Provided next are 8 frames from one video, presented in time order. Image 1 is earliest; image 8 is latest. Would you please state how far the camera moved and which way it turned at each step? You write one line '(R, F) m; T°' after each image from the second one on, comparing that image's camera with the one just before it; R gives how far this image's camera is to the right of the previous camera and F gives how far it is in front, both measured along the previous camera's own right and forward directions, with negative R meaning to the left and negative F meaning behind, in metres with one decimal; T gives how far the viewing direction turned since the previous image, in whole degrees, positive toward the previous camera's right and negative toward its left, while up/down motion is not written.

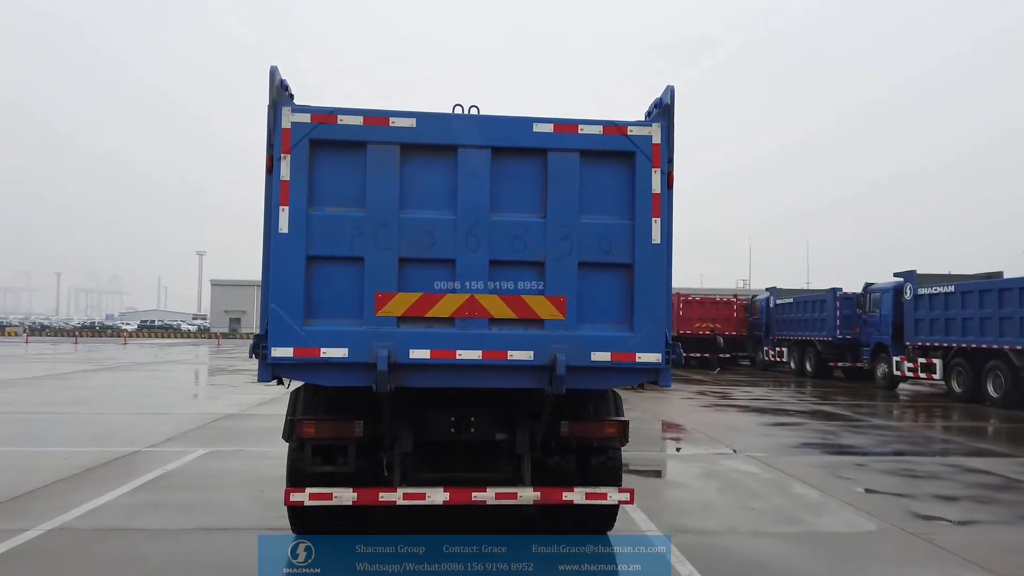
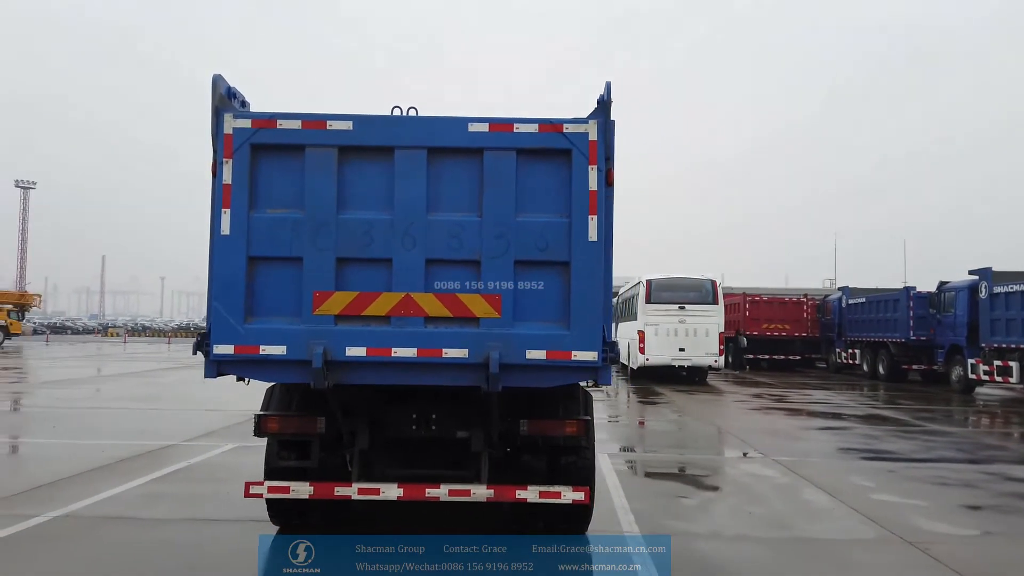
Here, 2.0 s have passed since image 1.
(+0.8, 0.0) m; -6°
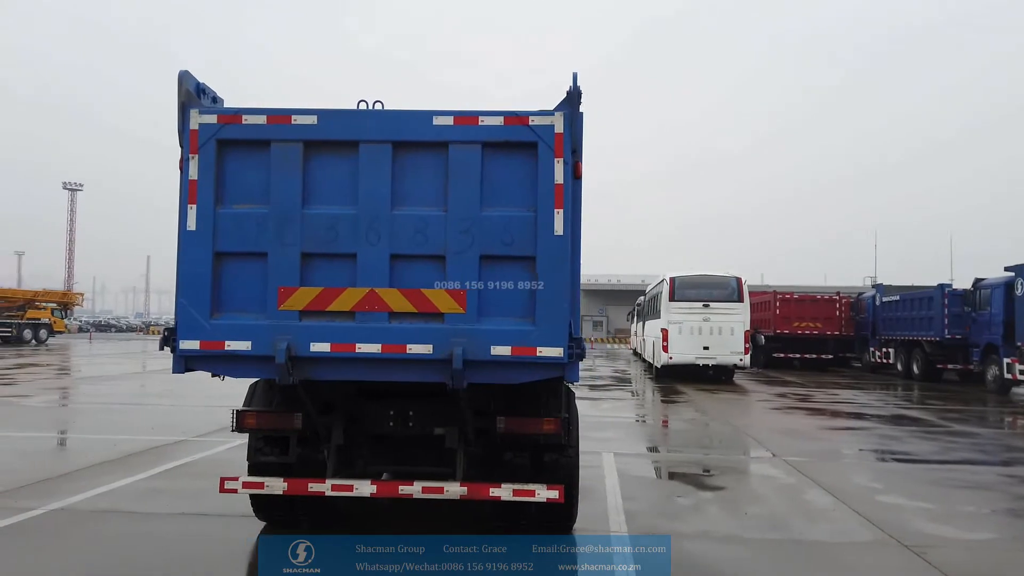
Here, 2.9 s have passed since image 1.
(+0.4, +0.1) m; -3°
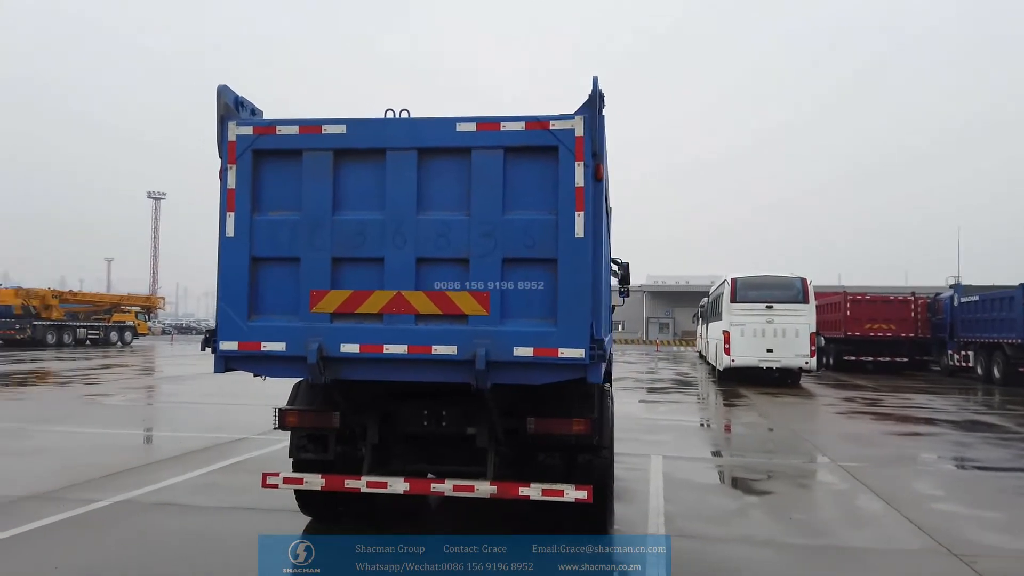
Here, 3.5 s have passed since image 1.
(+0.2, -0.1) m; -5°
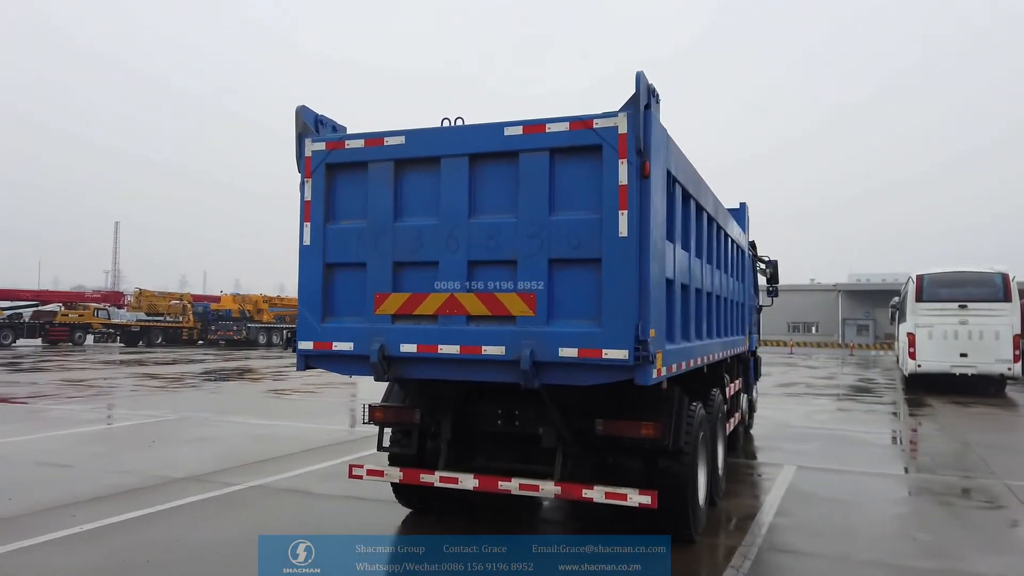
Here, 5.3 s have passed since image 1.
(+0.7, 0.0) m; -13°
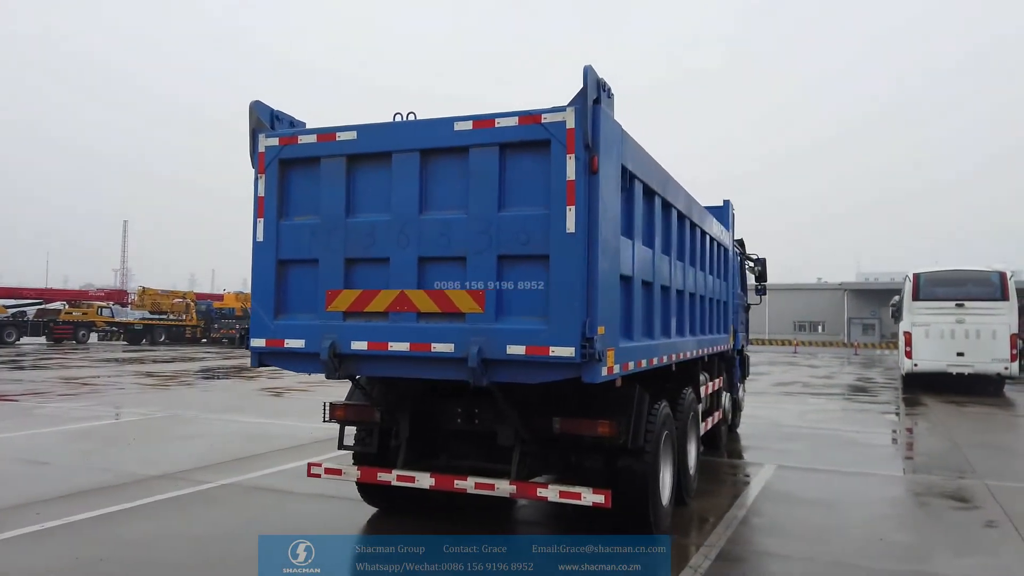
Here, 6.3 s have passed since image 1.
(+0.3, 0.0) m; 0°
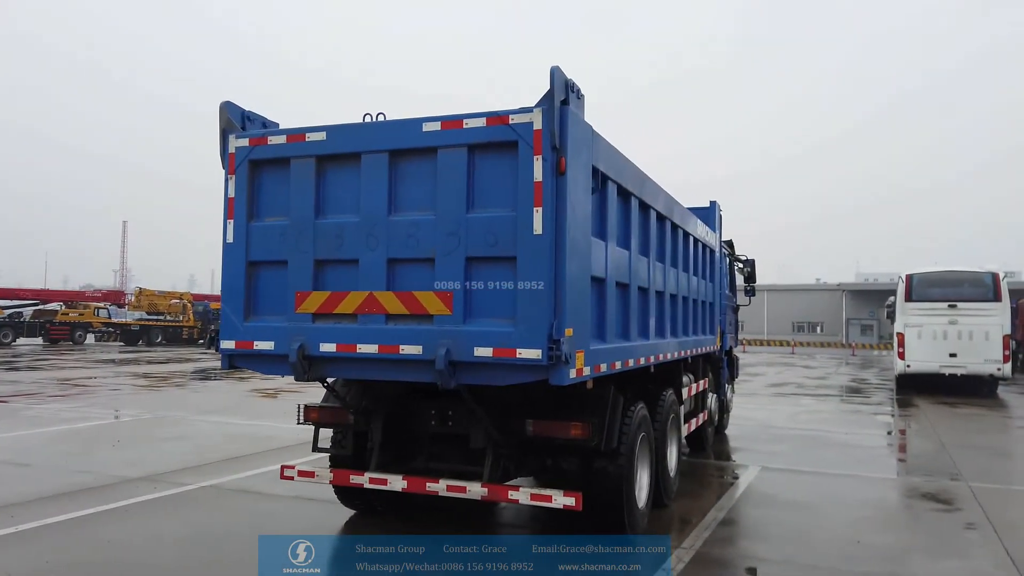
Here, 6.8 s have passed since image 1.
(+0.2, 0.0) m; 0°
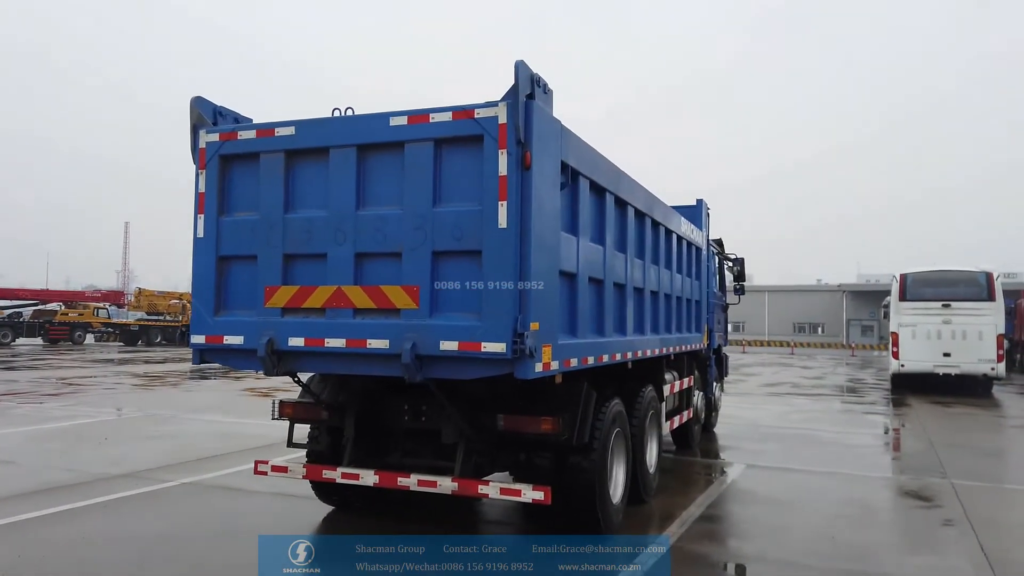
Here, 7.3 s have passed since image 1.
(+0.2, 0.0) m; 0°
